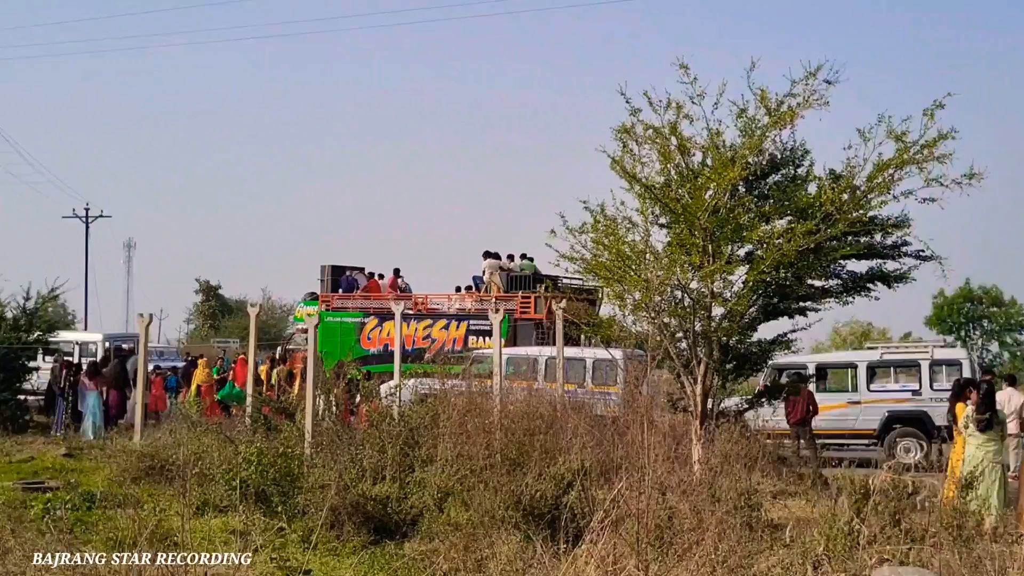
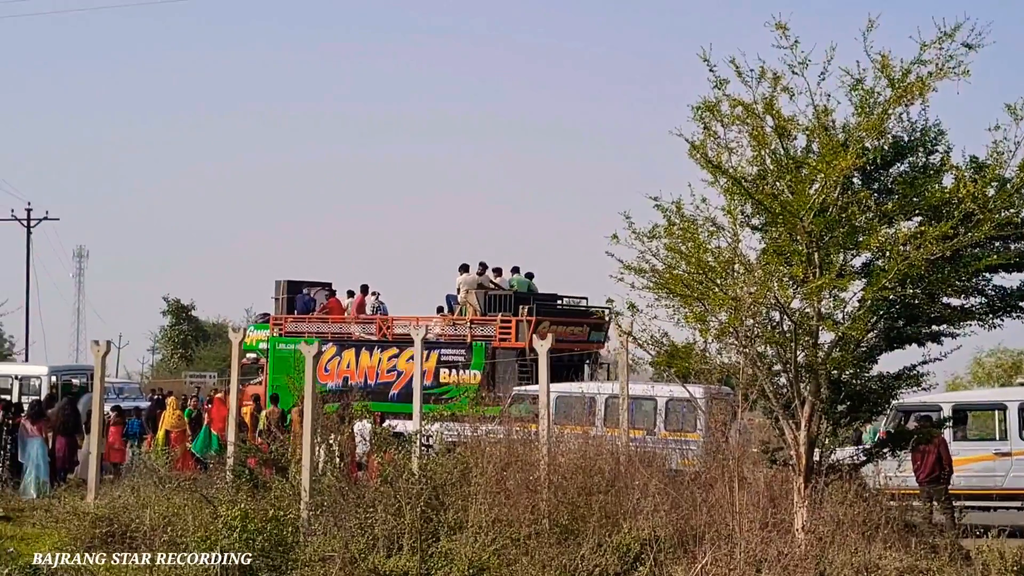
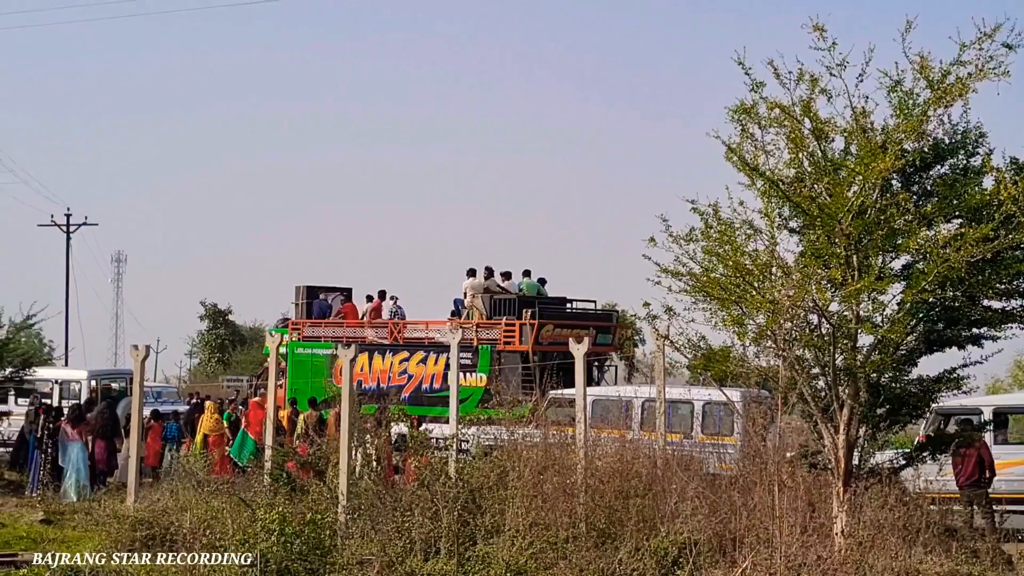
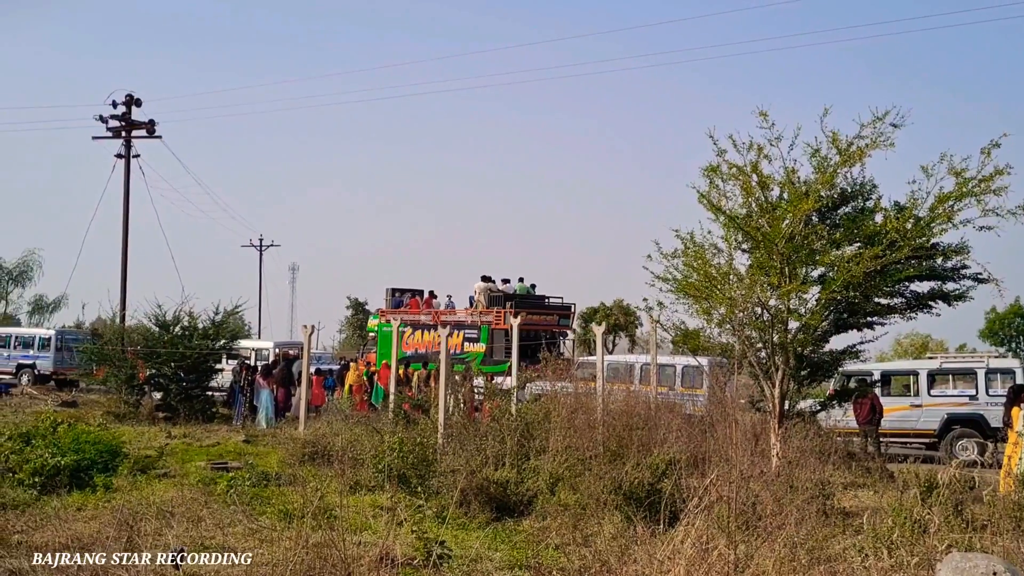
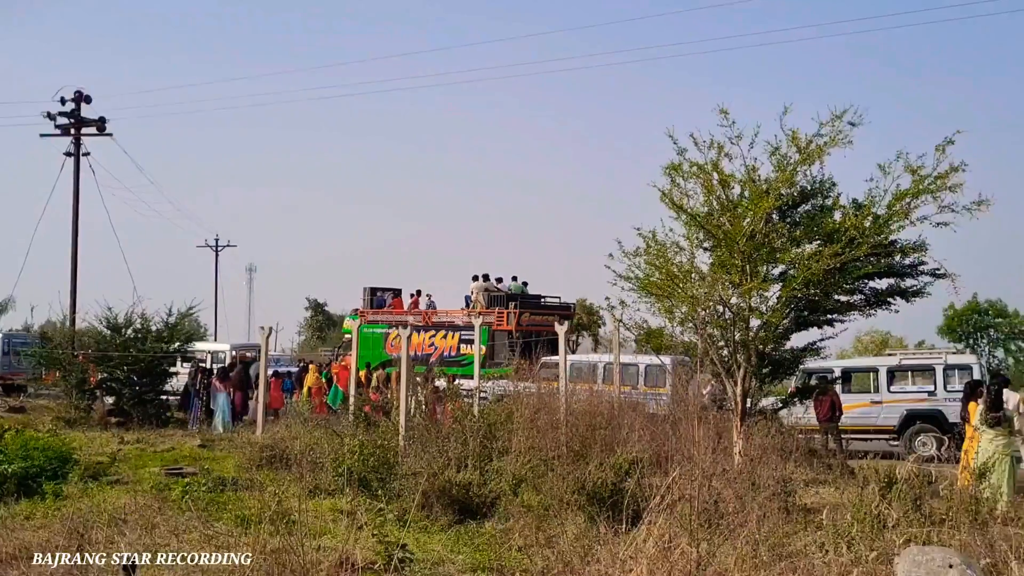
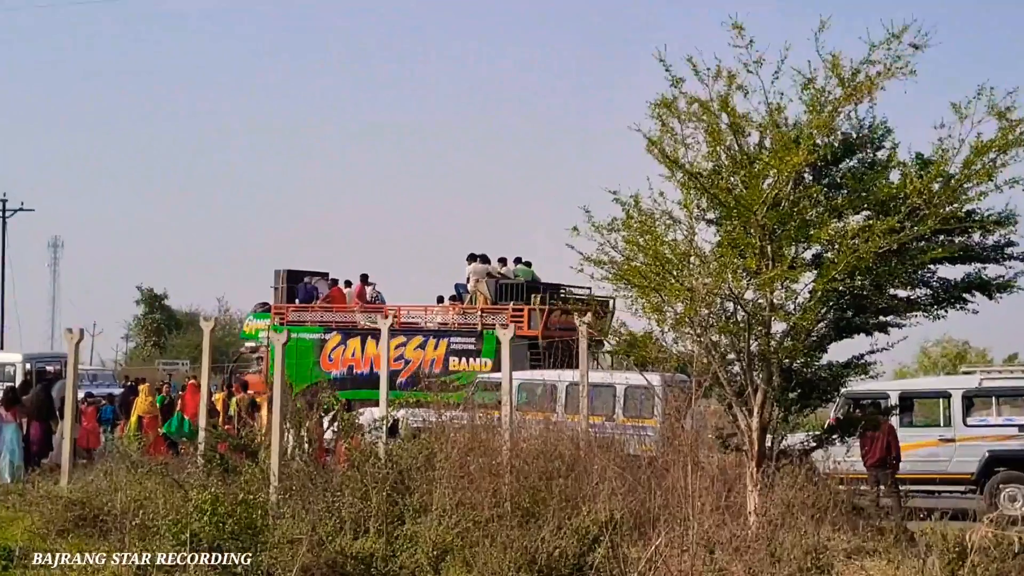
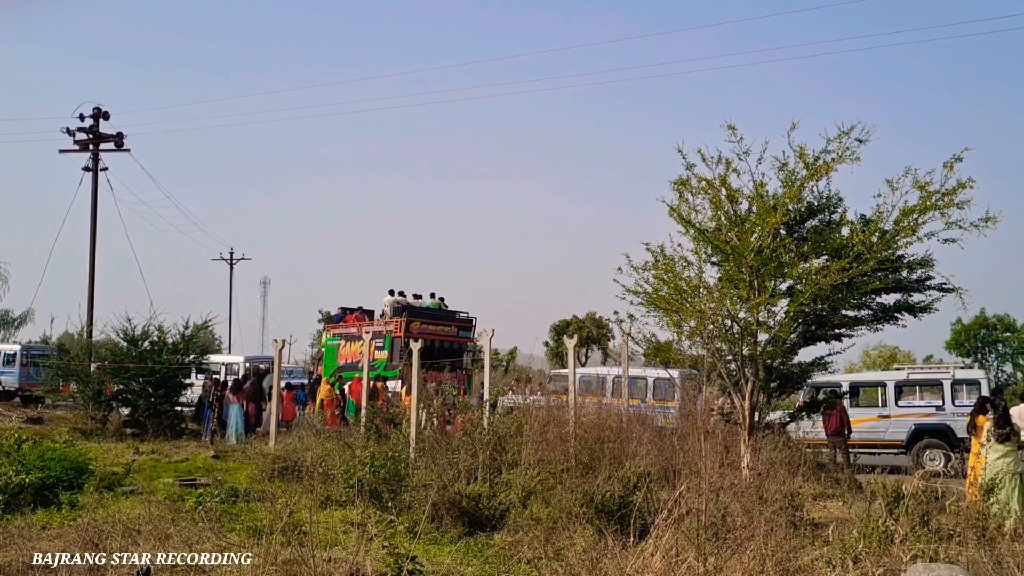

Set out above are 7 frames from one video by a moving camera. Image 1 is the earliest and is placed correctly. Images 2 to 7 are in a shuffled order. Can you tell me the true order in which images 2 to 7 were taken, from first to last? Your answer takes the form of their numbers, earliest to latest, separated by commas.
6, 2, 3, 5, 4, 7
